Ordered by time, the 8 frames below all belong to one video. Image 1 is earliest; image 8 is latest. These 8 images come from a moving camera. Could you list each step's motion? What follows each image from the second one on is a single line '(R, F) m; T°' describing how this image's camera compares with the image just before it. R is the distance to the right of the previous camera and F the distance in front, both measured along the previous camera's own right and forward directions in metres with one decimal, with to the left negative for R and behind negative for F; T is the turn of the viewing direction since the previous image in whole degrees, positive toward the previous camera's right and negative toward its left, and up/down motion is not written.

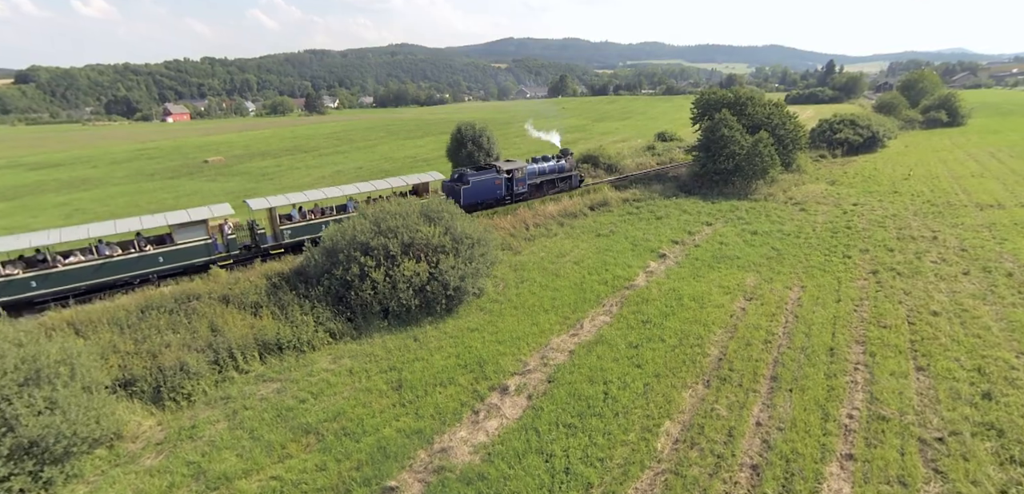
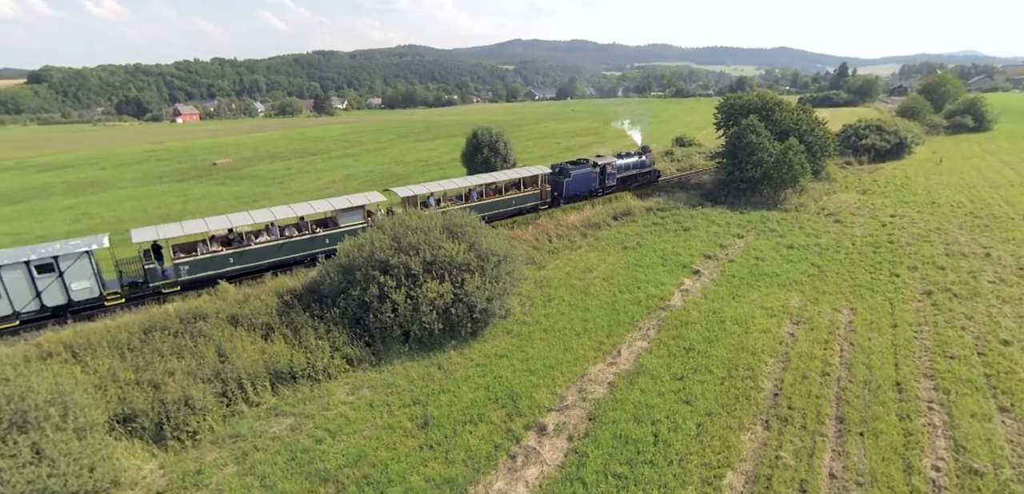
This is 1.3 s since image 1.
(-0.9, +1.5) m; -1°
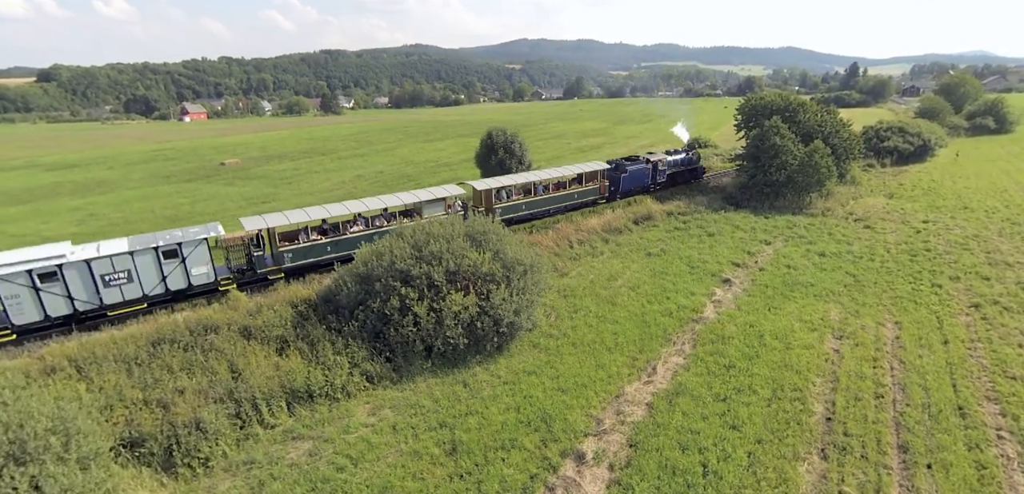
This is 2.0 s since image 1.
(-0.8, +1.1) m; -1°
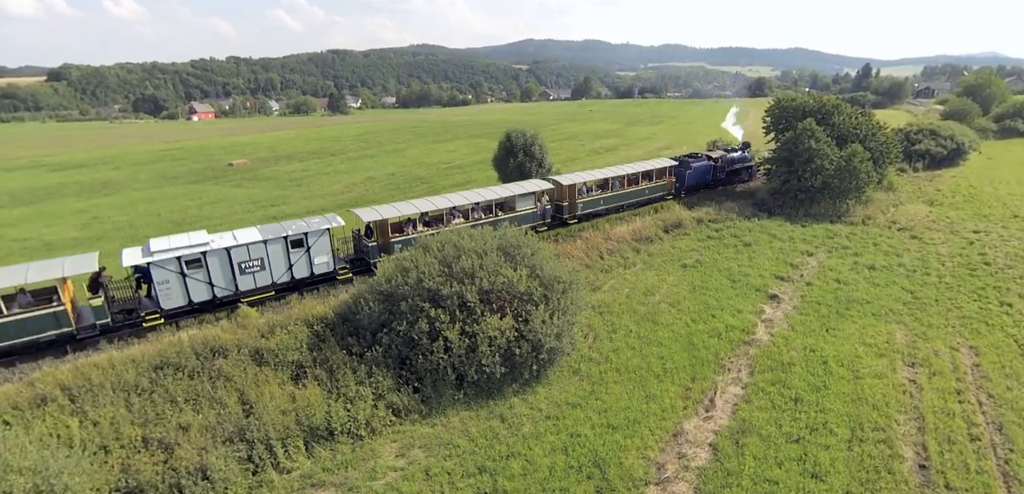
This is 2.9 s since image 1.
(-1.1, +1.8) m; -1°
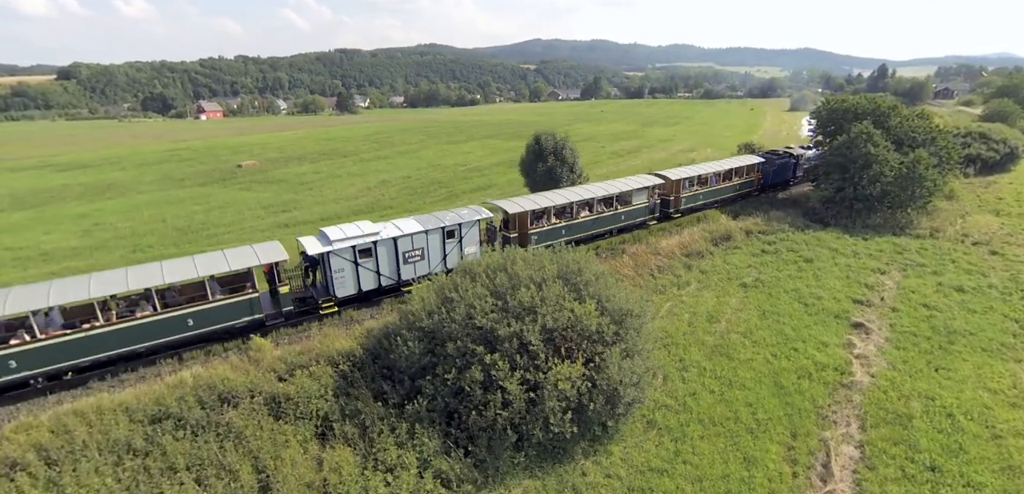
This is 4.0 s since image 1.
(-1.7, +2.8) m; -1°
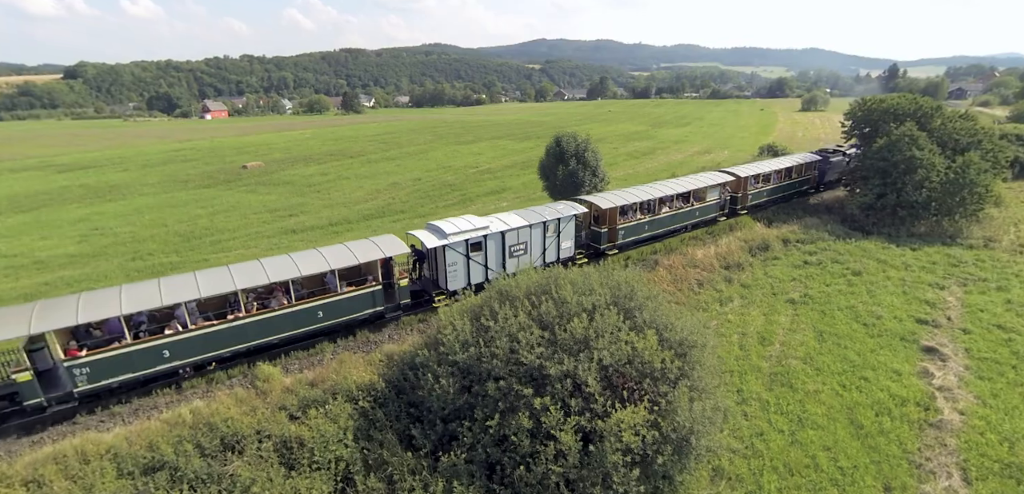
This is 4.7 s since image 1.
(-1.1, +1.9) m; 0°
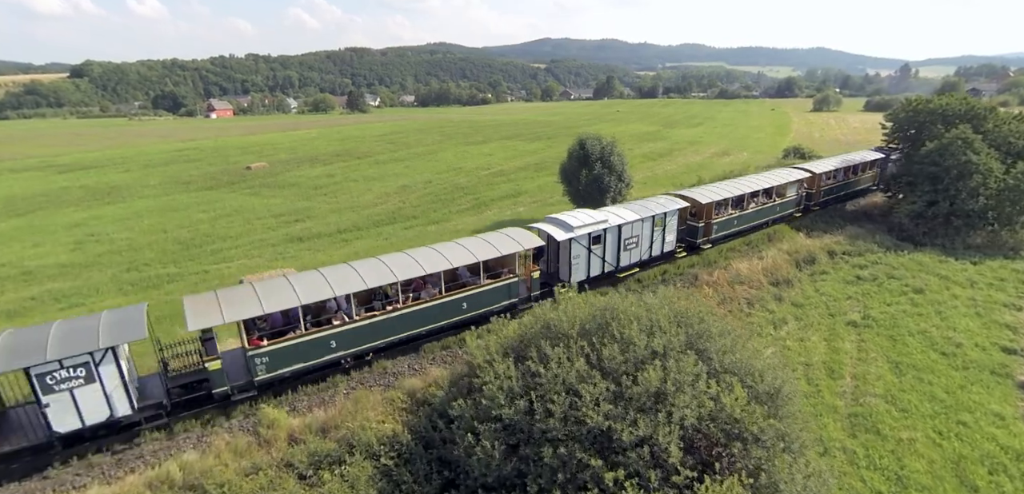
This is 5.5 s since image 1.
(-1.1, +2.2) m; 0°
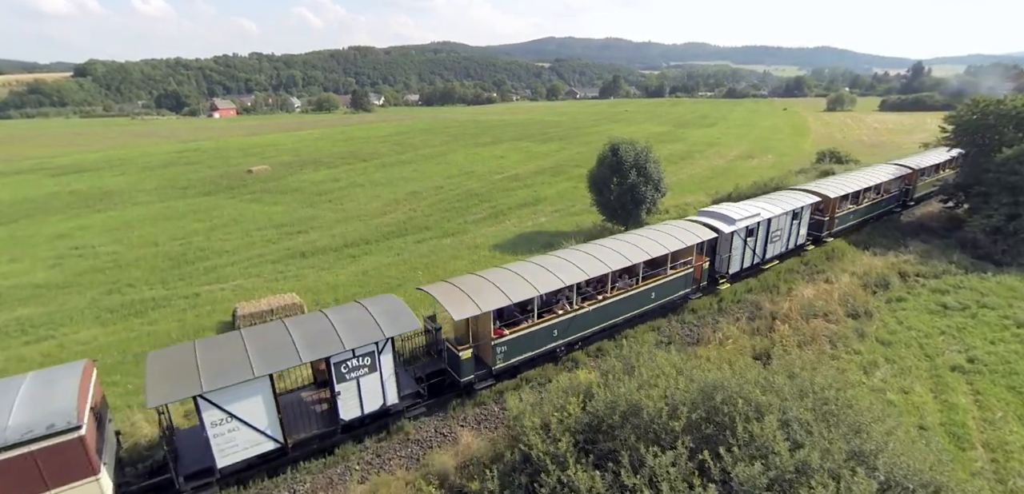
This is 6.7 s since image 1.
(-1.3, +3.2) m; 0°
